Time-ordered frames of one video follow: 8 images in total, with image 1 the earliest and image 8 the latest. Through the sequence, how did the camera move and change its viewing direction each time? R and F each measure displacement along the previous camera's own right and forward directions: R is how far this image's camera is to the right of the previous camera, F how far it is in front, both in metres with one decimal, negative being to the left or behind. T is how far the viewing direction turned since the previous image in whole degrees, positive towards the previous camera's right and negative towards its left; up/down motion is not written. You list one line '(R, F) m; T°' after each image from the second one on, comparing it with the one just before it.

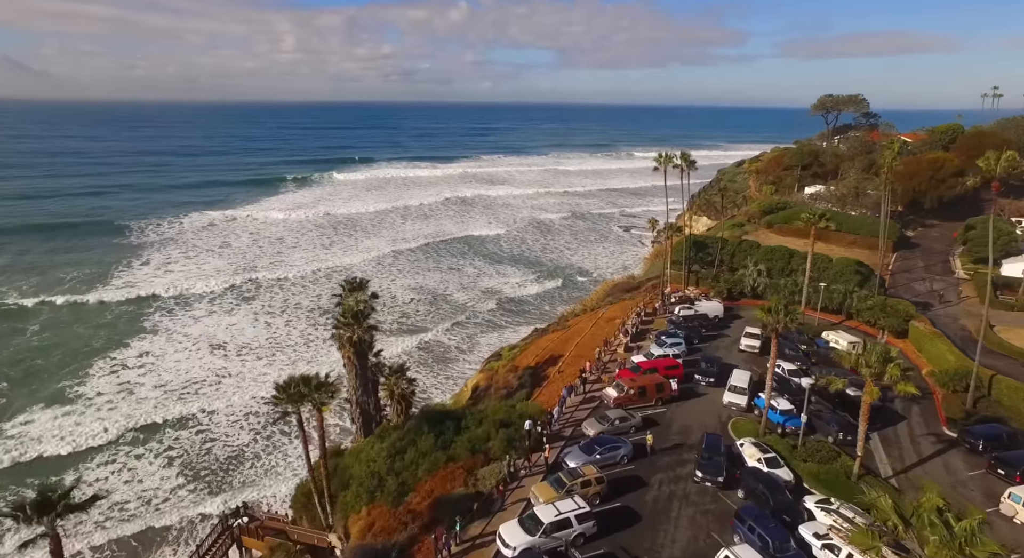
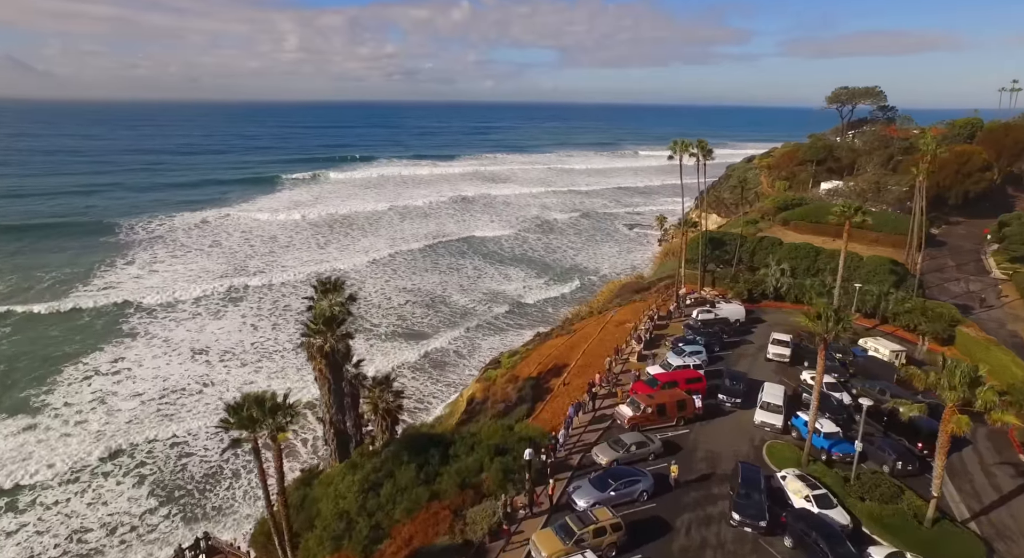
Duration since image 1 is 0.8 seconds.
(+0.1, +2.2) m; 0°
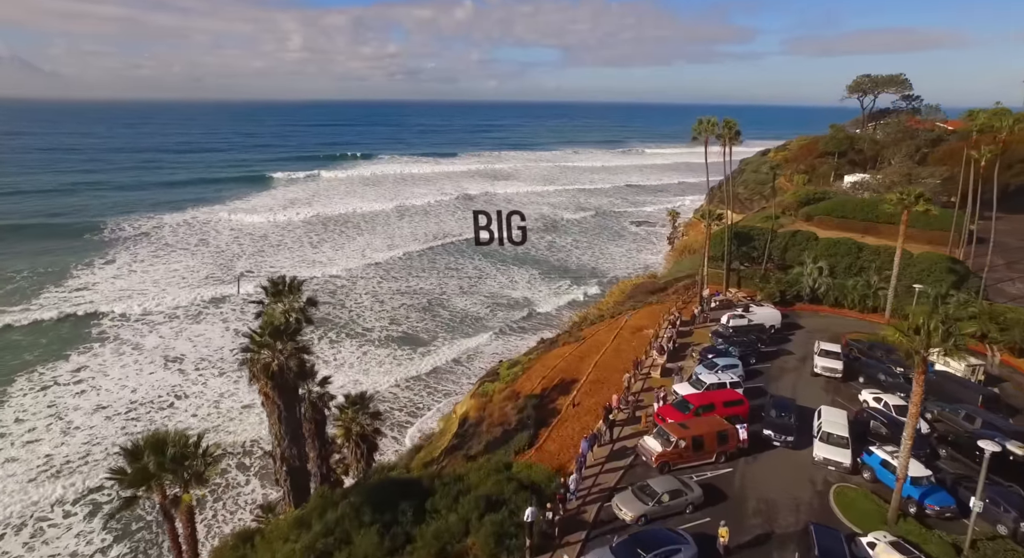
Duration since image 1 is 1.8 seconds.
(+0.1, +2.8) m; 0°
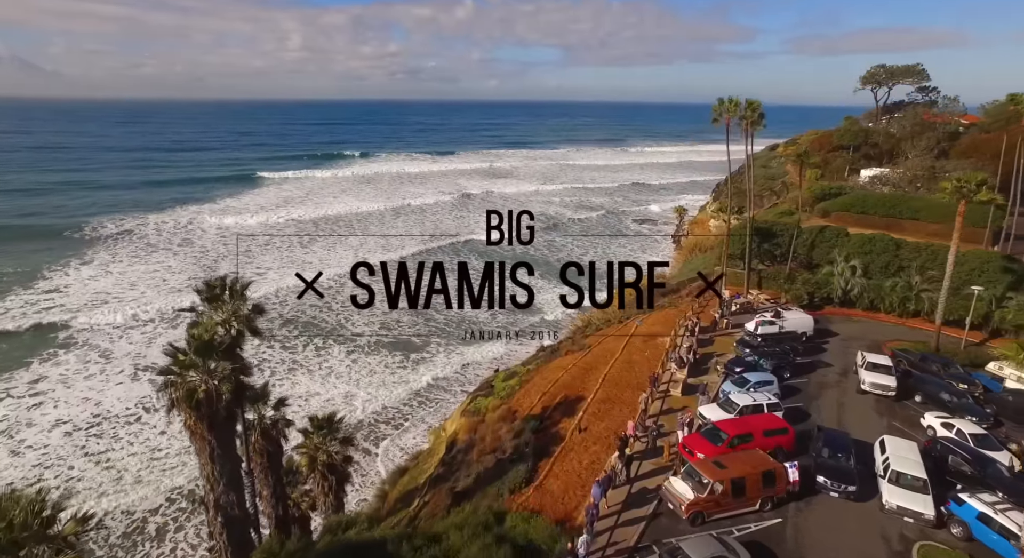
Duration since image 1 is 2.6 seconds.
(+0.1, +2.2) m; 0°
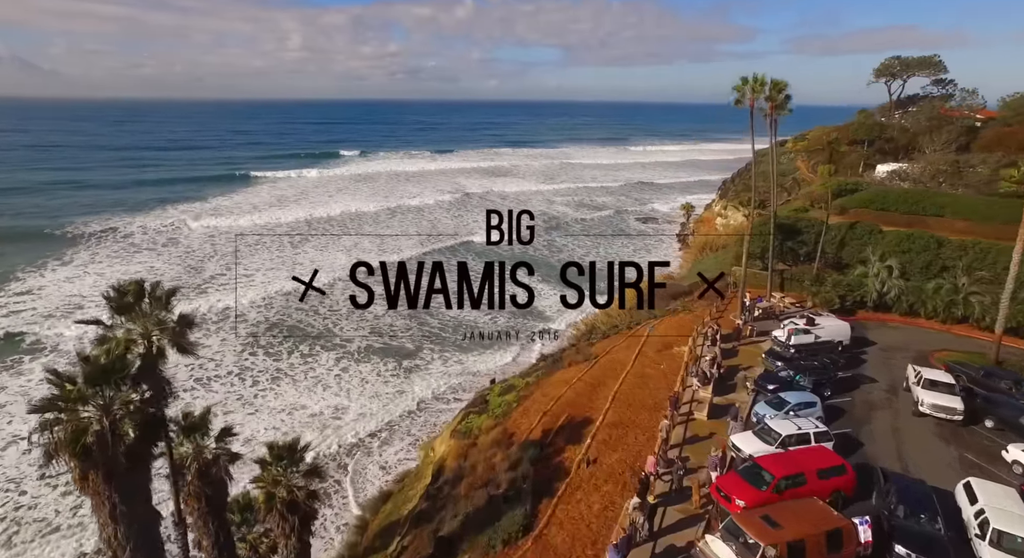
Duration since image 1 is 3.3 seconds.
(+0.1, +2.0) m; 0°
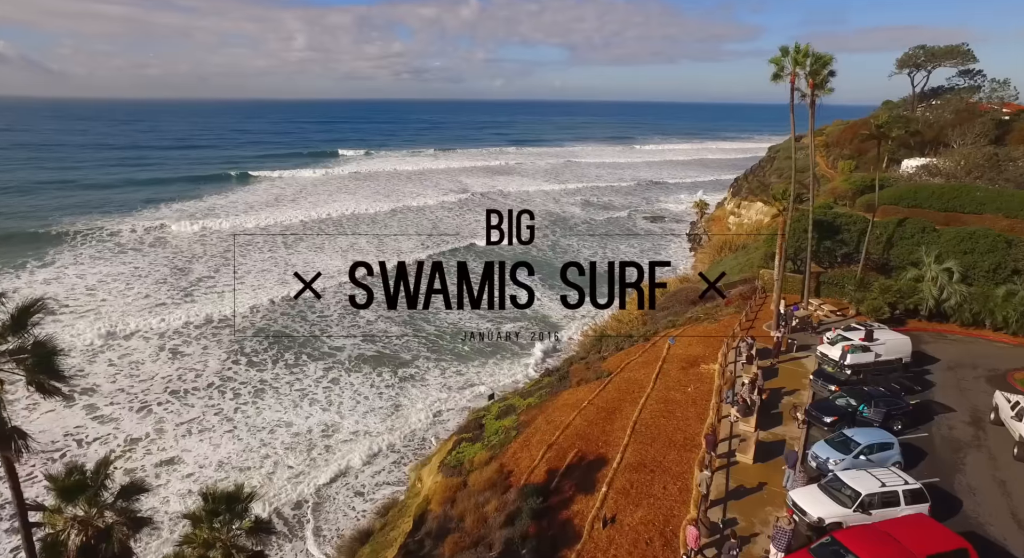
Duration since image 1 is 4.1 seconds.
(+0.1, +2.2) m; 0°
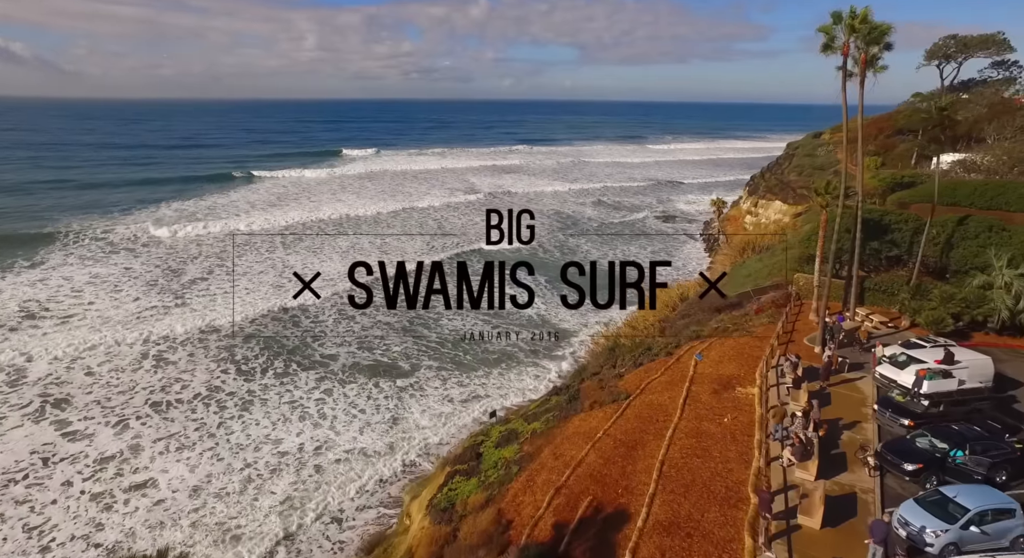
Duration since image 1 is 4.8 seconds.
(+0.1, +1.9) m; -1°
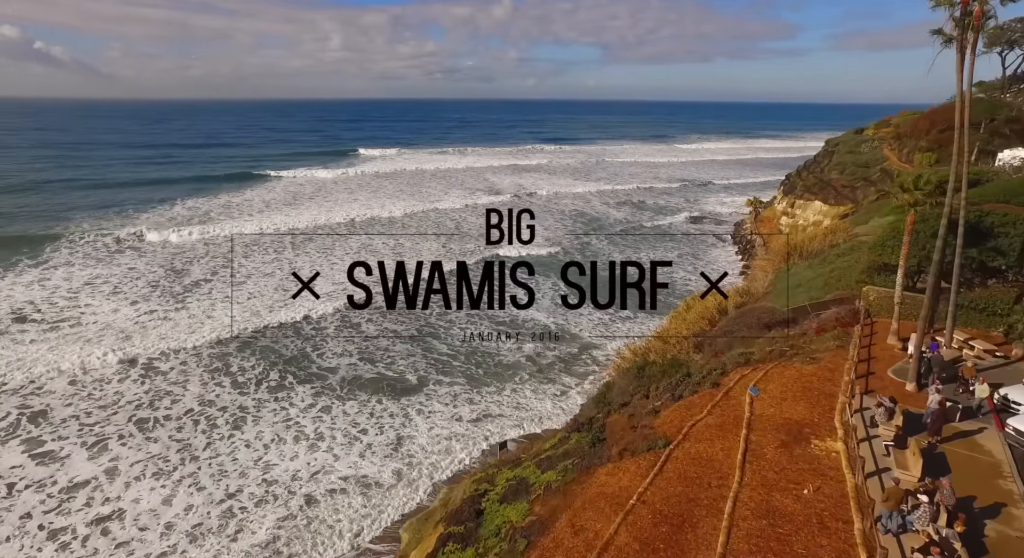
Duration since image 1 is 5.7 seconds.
(+0.2, +2.5) m; -2°
